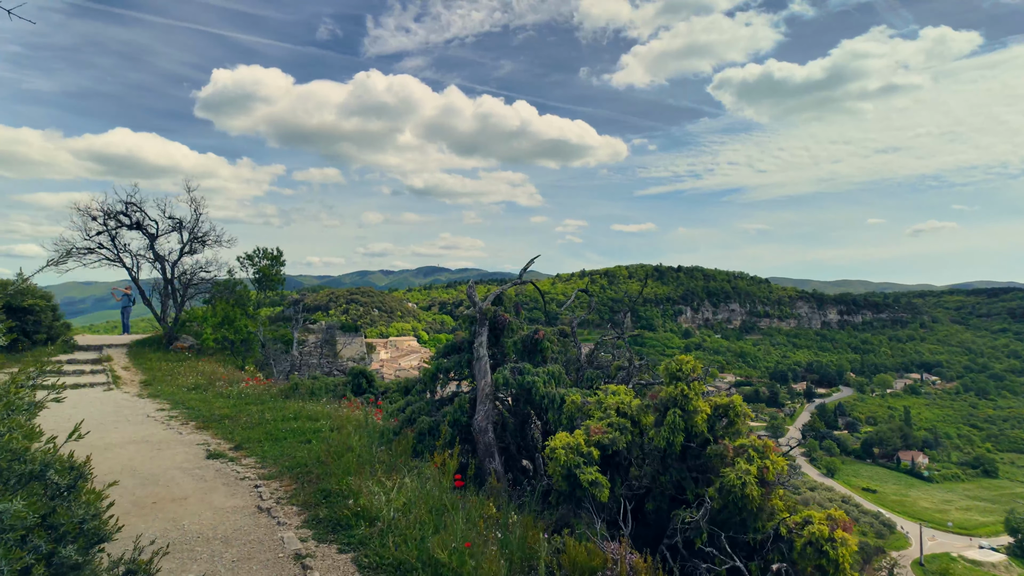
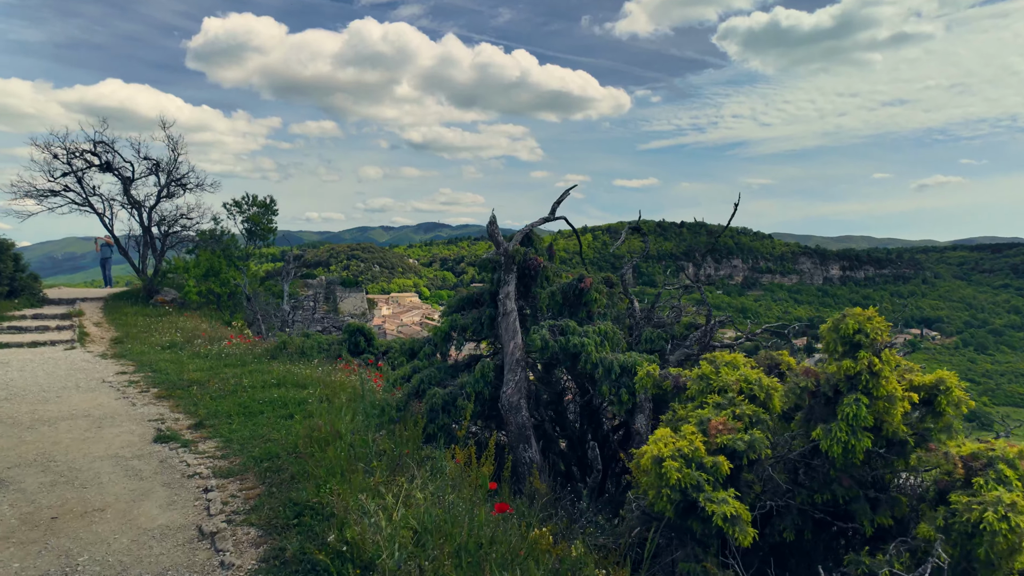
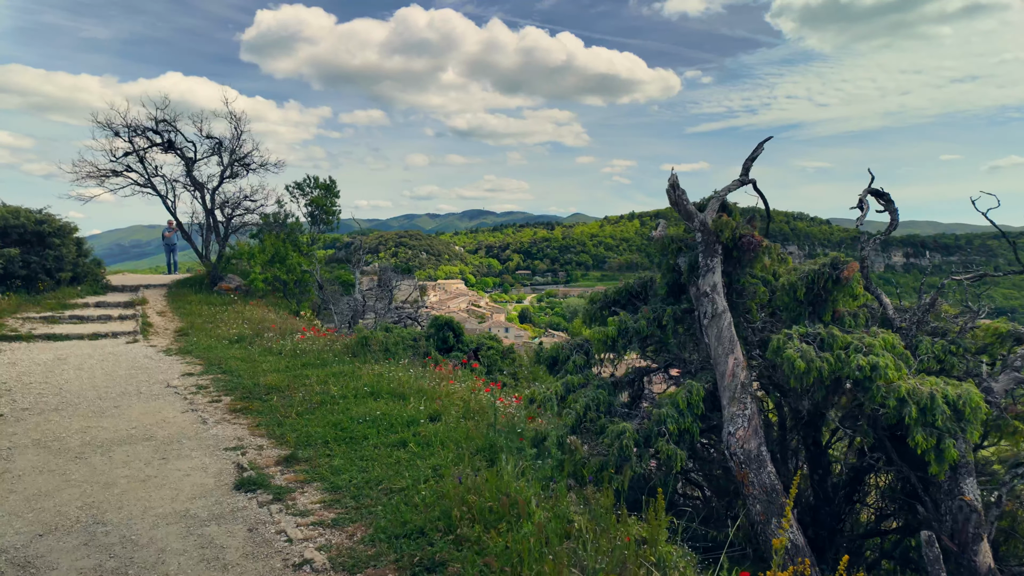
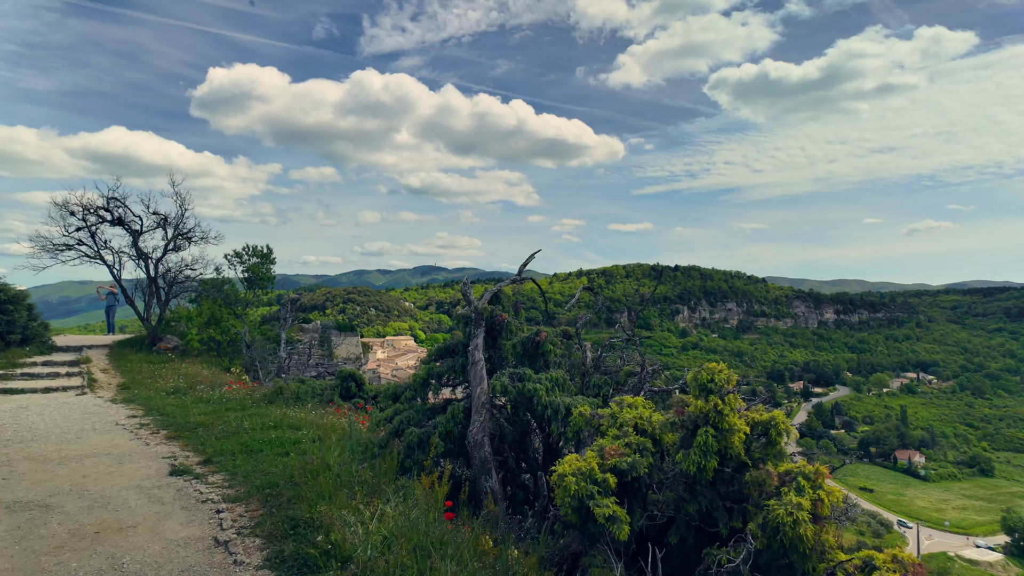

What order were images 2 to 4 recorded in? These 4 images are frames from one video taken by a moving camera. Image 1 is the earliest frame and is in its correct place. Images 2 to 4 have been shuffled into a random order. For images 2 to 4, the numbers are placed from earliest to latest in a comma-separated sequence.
4, 2, 3
